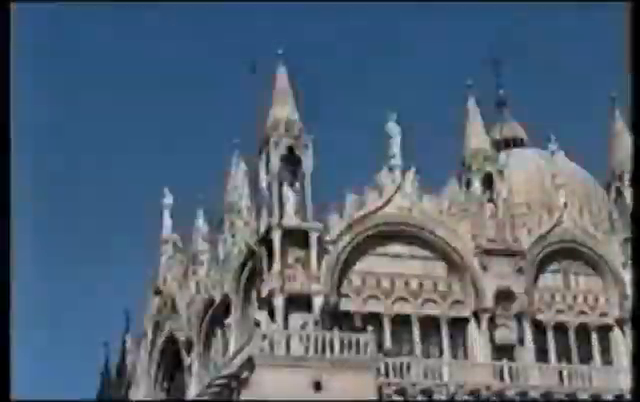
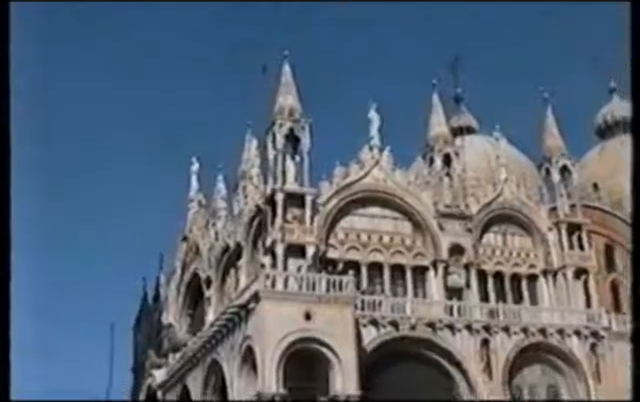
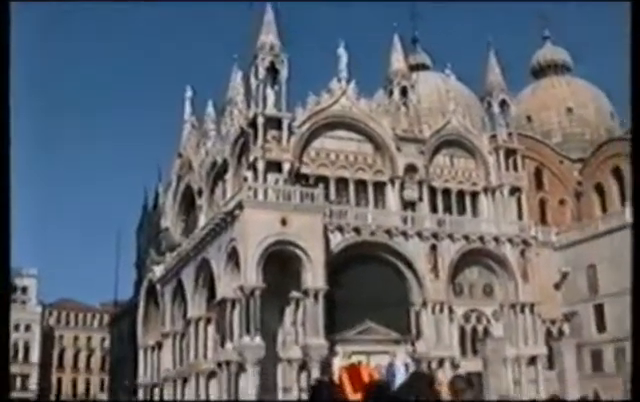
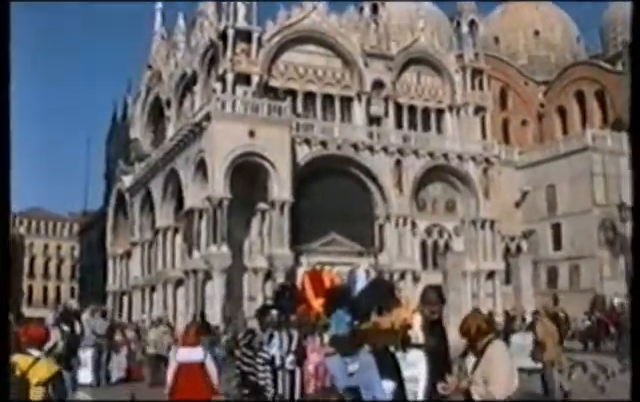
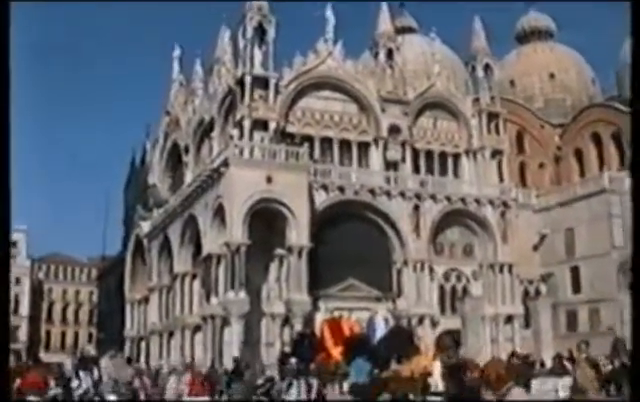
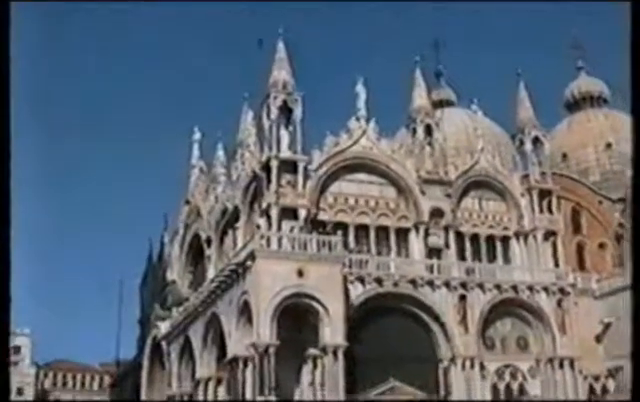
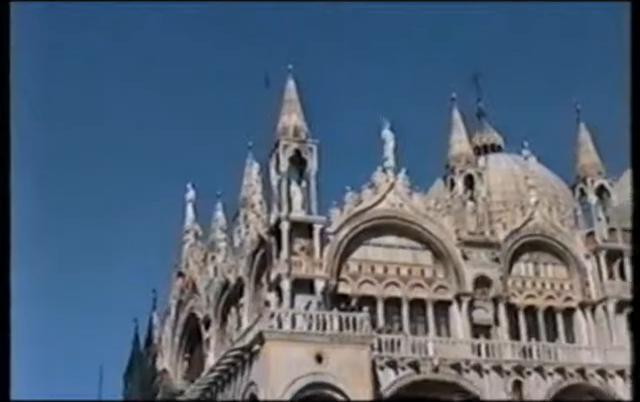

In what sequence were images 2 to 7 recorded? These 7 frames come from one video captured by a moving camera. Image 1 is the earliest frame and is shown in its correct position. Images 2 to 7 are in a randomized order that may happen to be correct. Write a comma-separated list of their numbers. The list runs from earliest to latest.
7, 2, 6, 3, 5, 4
